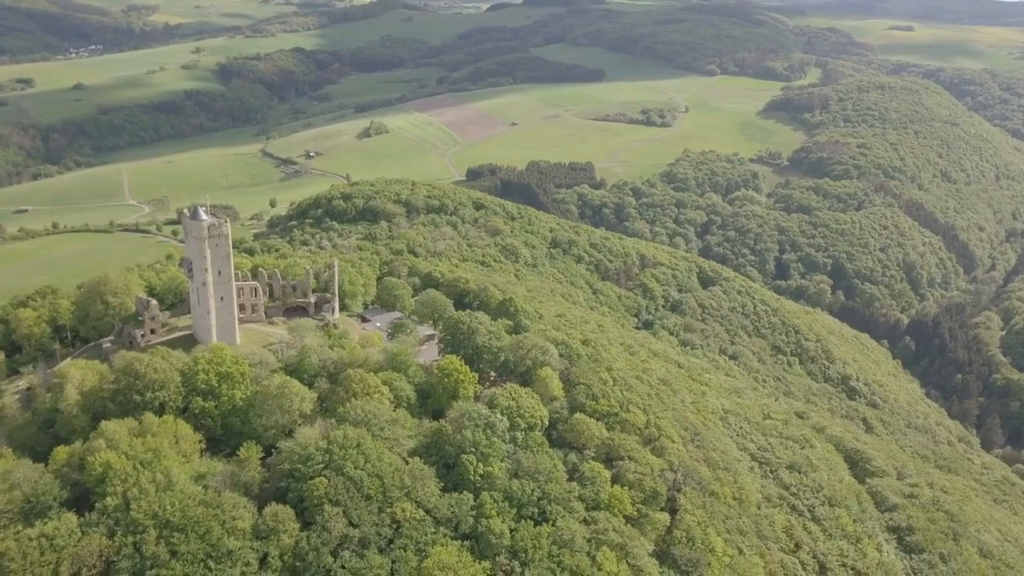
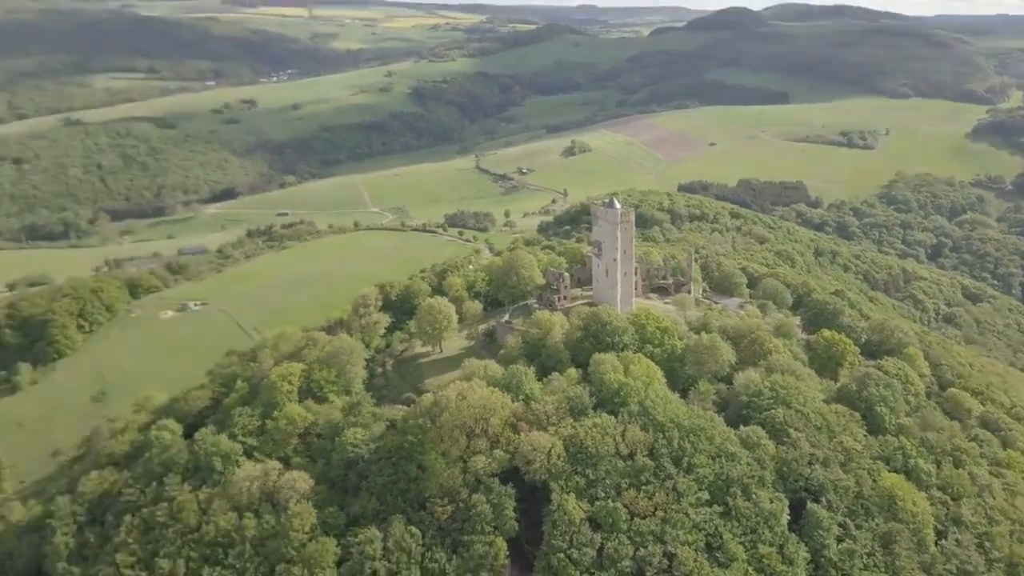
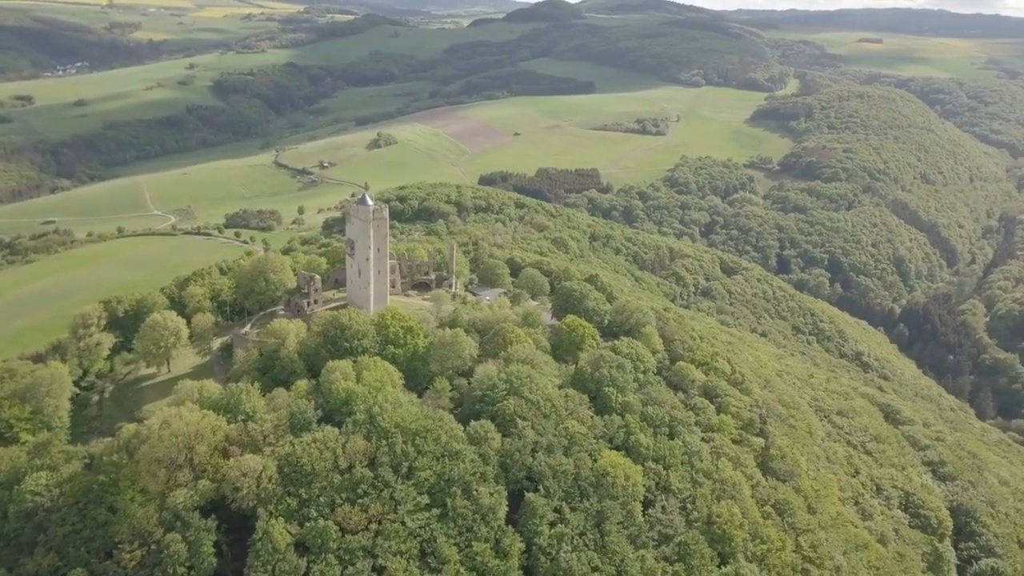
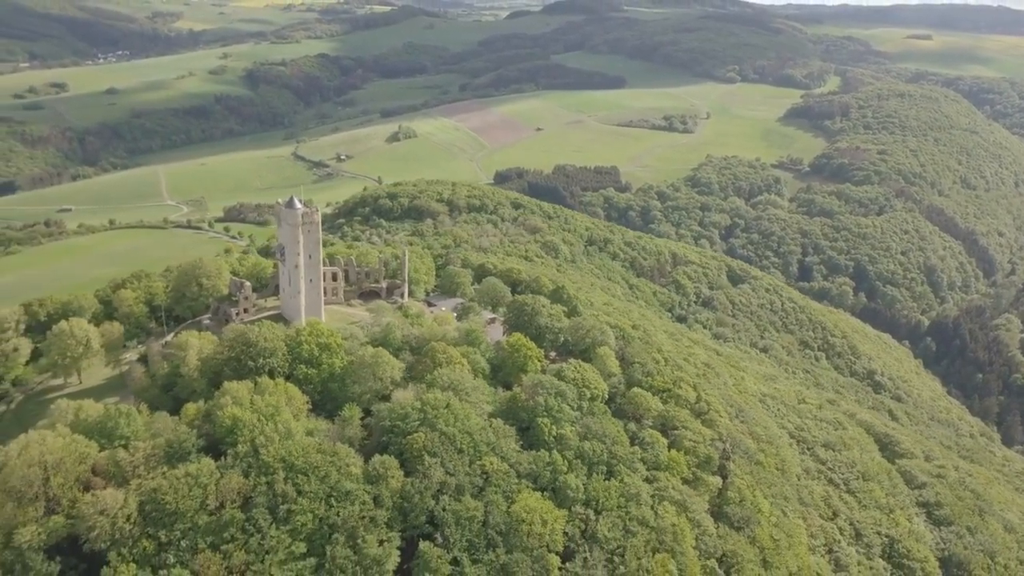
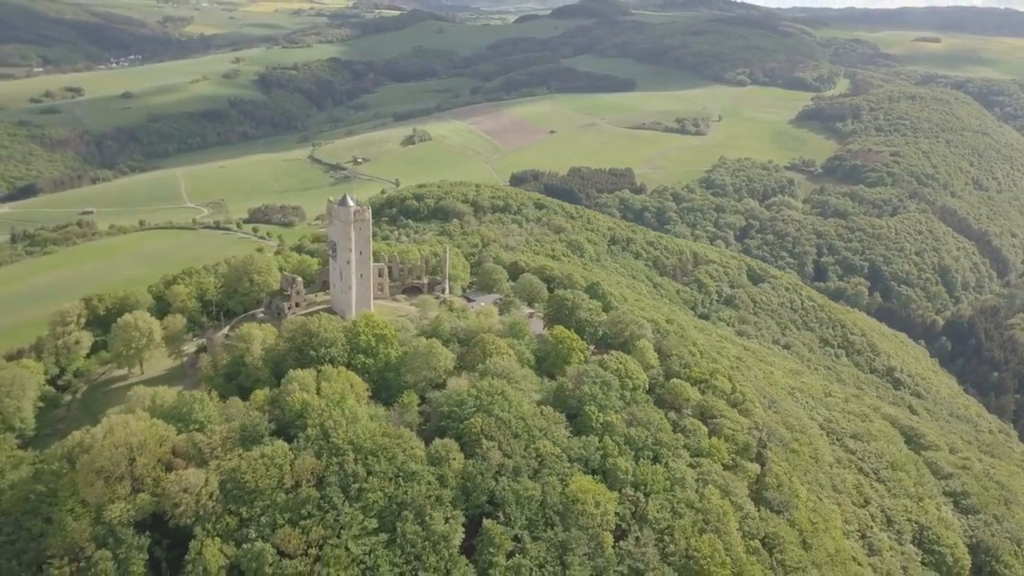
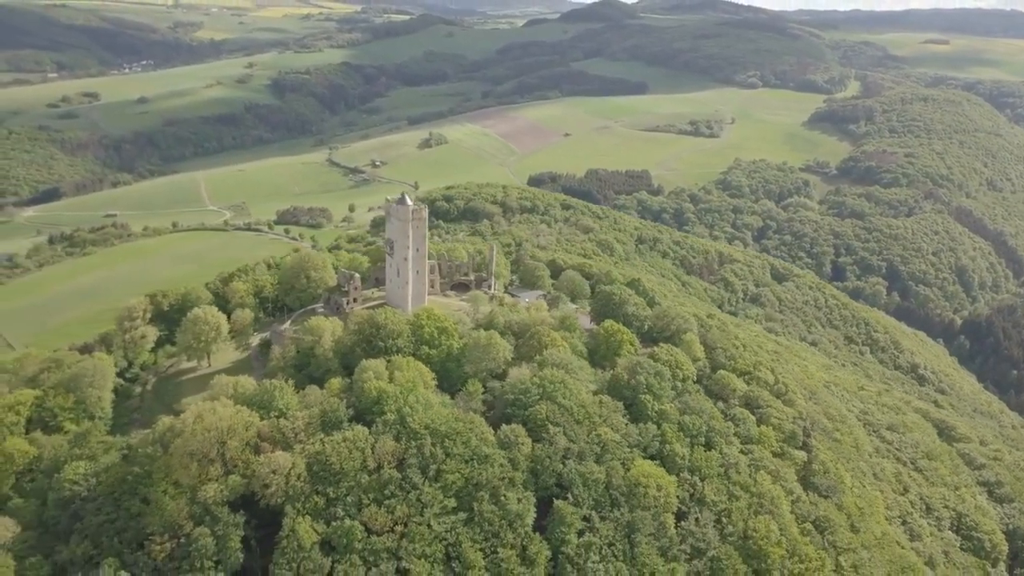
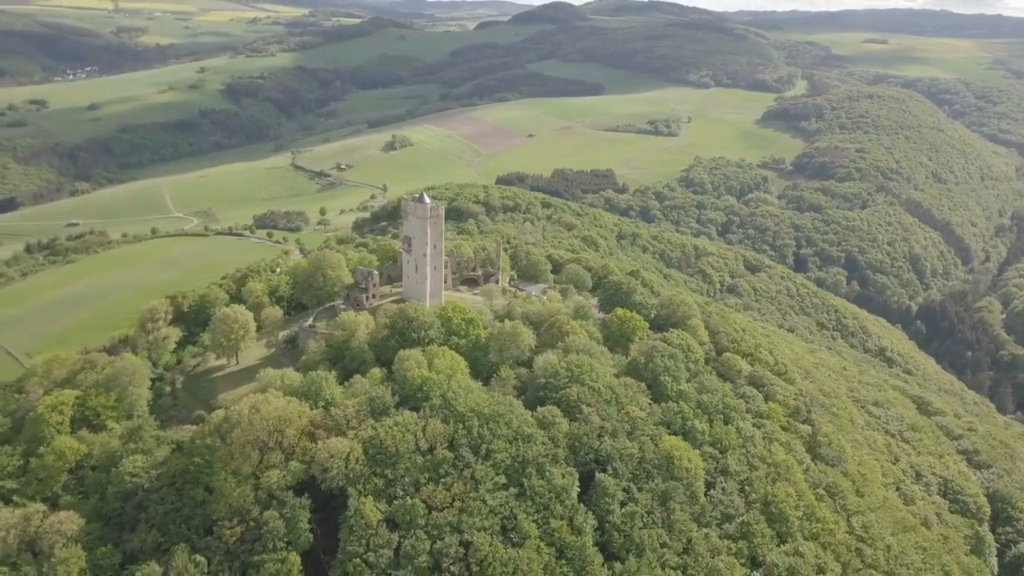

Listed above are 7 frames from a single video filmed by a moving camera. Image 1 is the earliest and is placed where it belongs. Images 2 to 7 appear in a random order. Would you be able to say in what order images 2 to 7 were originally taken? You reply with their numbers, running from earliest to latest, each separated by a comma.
4, 5, 6, 3, 7, 2
